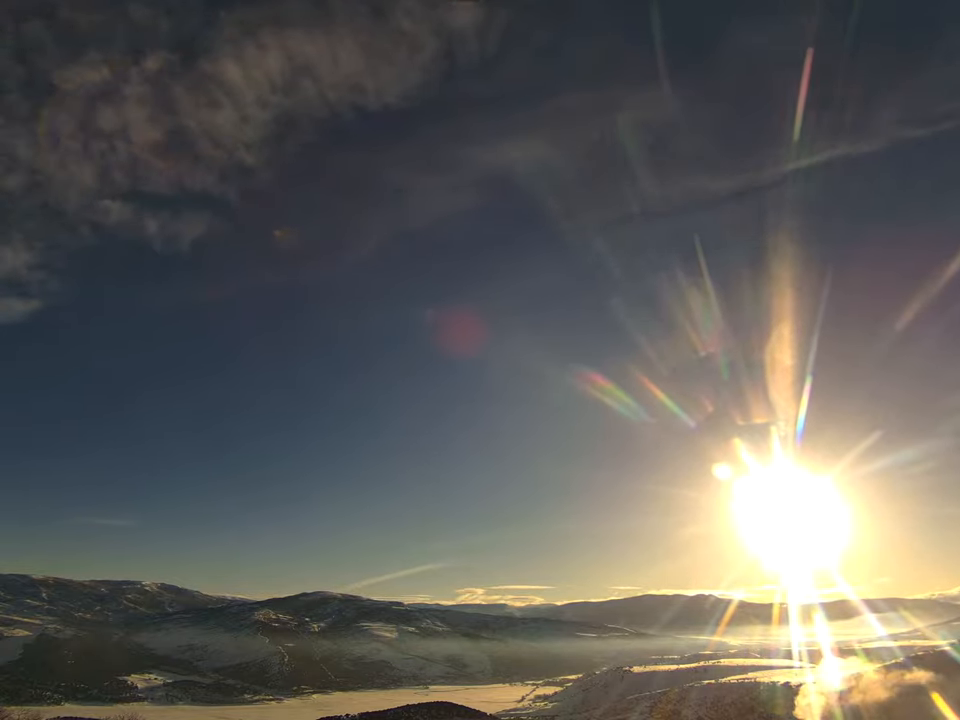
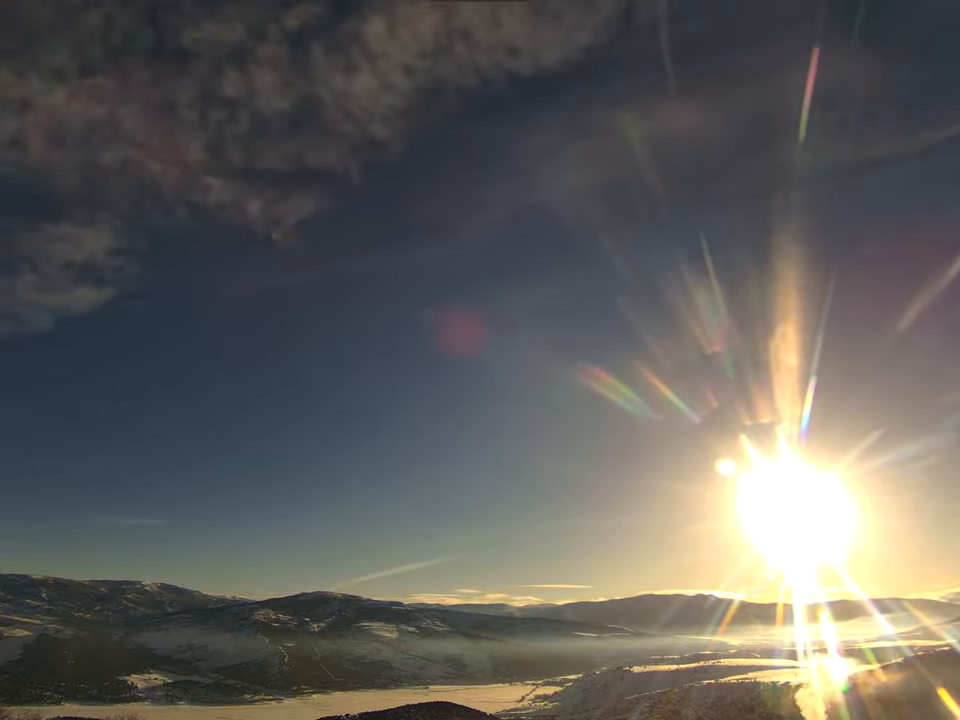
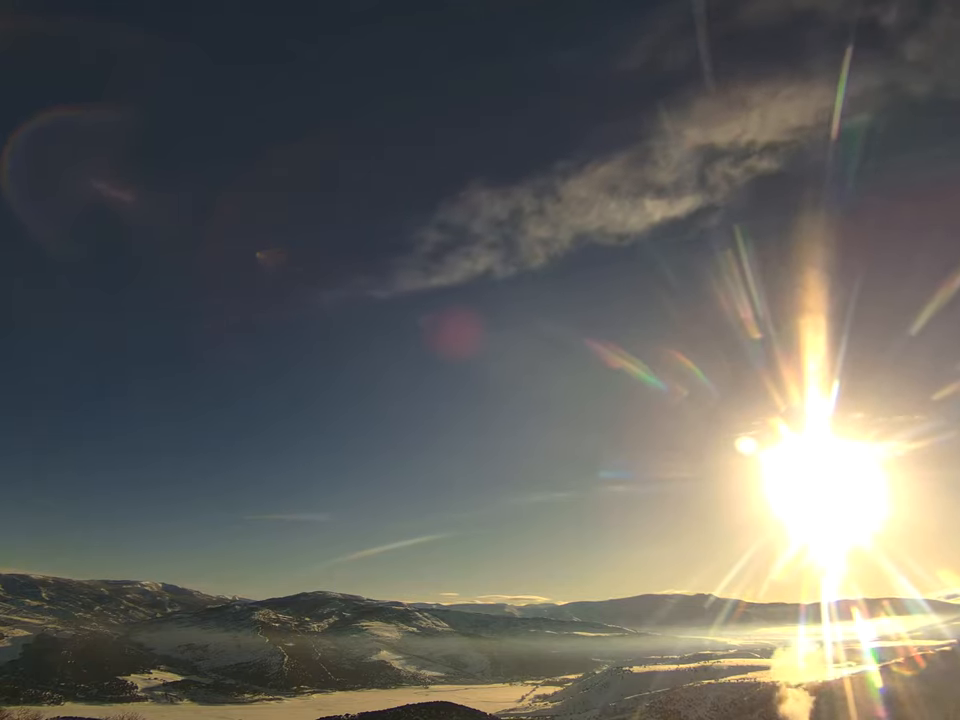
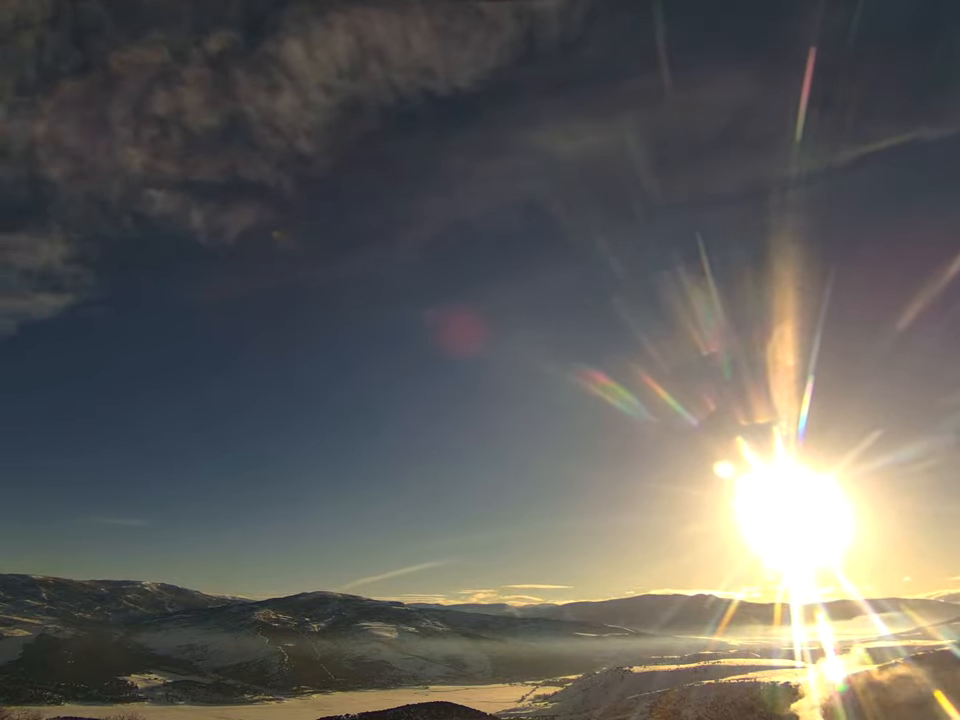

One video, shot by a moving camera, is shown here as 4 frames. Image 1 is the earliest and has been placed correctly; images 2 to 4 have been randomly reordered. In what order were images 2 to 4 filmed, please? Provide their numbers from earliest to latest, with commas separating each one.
4, 2, 3
